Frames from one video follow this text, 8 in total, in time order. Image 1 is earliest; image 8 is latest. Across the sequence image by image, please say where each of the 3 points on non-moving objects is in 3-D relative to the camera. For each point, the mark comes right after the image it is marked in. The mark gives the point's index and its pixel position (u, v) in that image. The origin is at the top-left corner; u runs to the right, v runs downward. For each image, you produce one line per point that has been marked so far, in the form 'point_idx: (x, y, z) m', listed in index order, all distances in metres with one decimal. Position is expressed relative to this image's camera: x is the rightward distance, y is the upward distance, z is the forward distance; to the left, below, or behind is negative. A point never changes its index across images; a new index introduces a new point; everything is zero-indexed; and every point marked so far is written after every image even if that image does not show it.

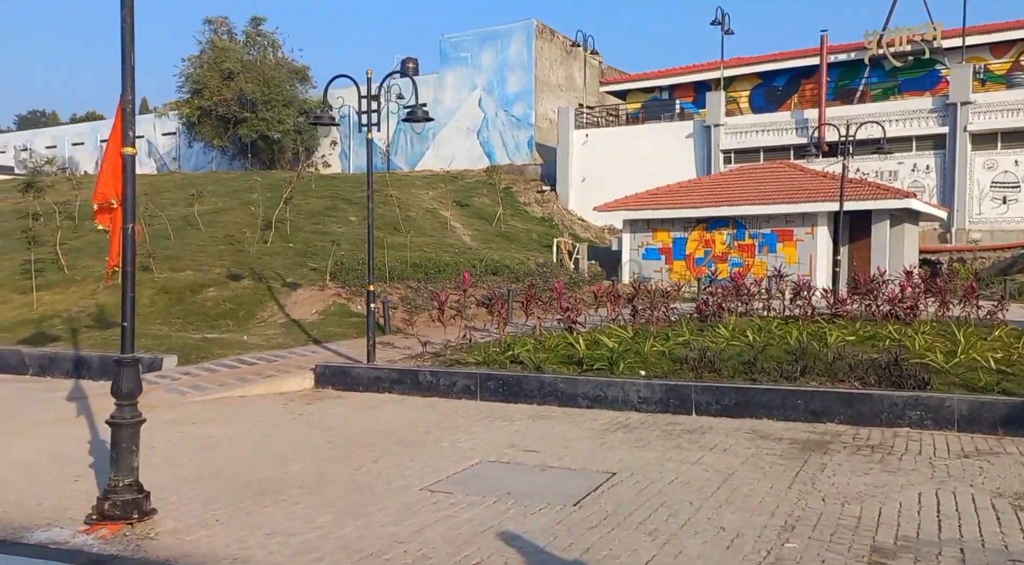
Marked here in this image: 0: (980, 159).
0: (+10.4, +2.7, +19.9) m
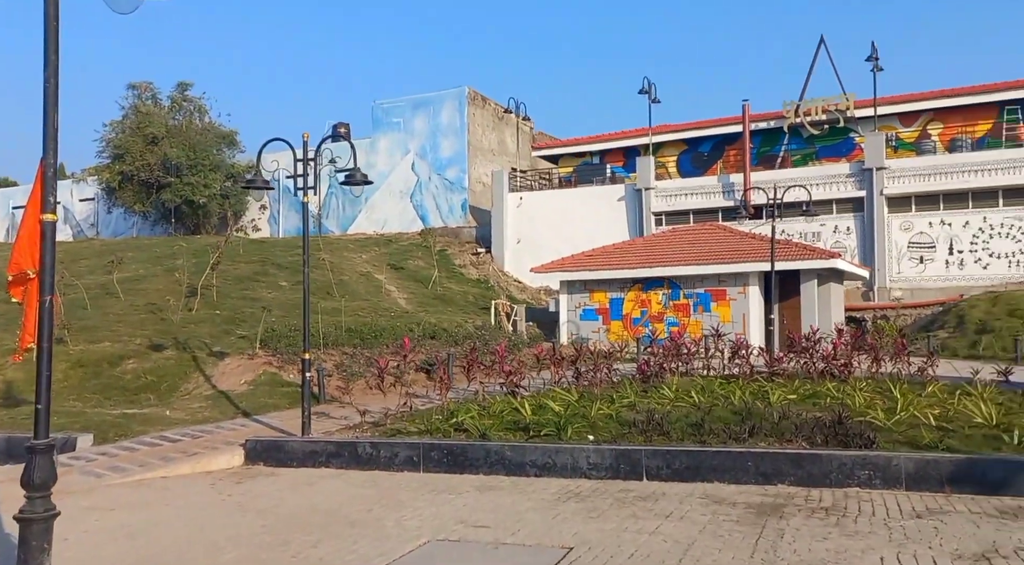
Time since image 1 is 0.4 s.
0: (+8.9, +1.4, +20.6) m
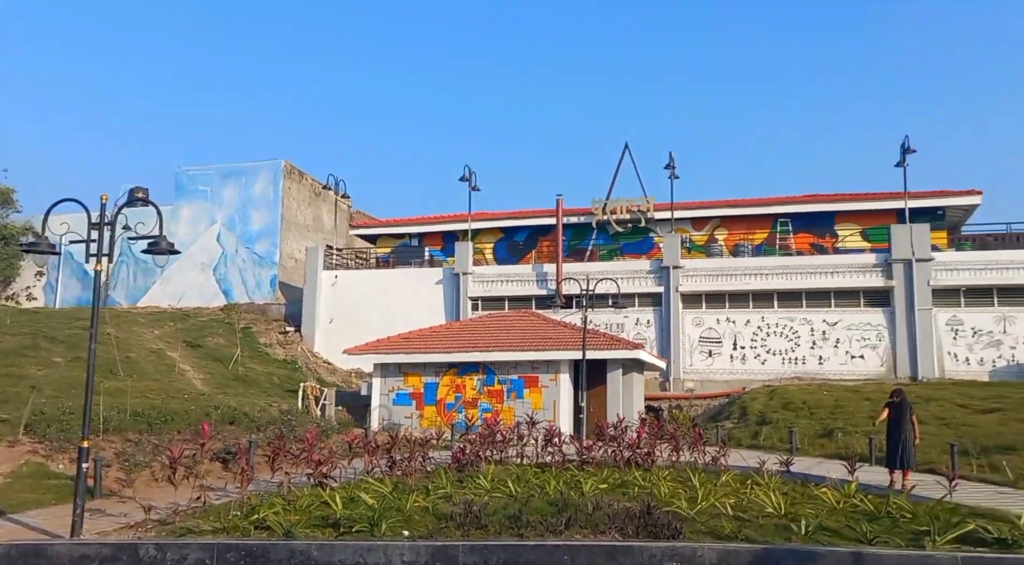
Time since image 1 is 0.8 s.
0: (+4.4, -0.8, +21.9) m
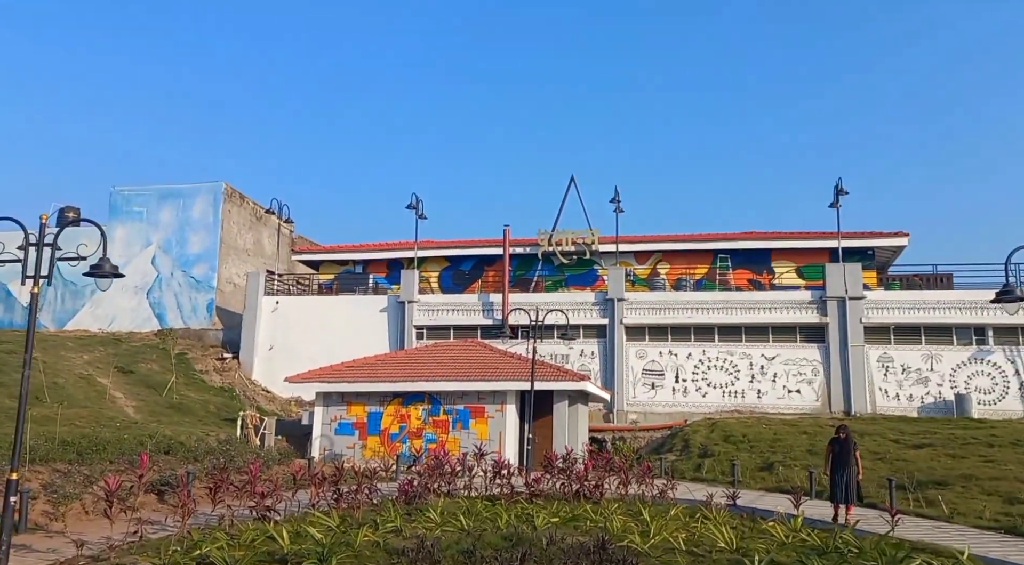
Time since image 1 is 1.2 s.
0: (+3.0, -1.6, +22.0) m
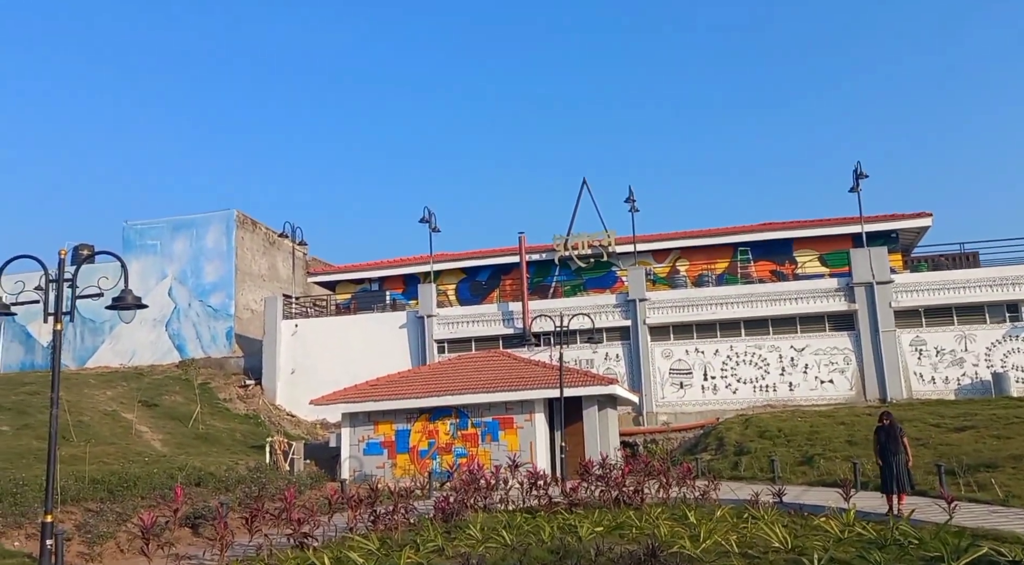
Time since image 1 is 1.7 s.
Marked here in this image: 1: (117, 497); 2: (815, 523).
0: (+3.6, -1.6, +21.7) m
1: (-5.2, -2.9, +11.8) m
2: (+3.1, -2.5, +9.2) m
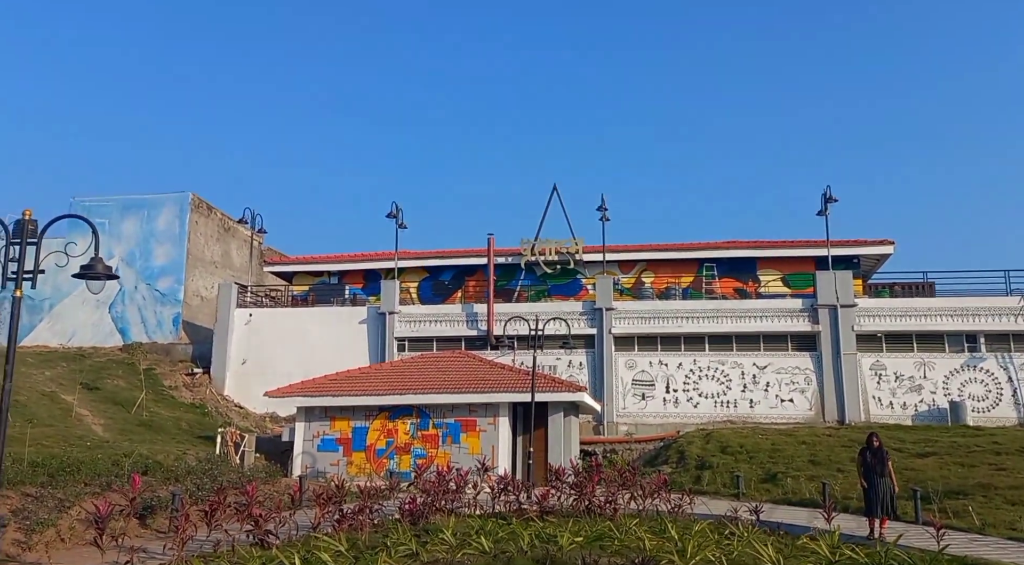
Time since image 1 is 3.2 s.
0: (+2.7, -1.8, +21.5) m
1: (-5.6, -2.5, +11.0) m
2: (+2.9, -2.6, +8.9) m
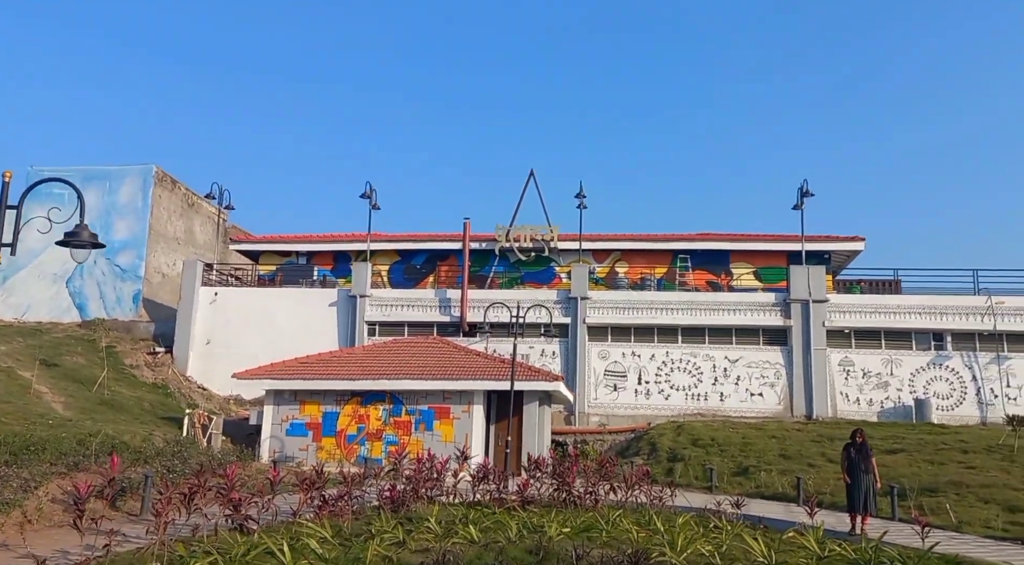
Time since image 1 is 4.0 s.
0: (+2.0, -1.6, +21.4) m
1: (-5.8, -2.1, +10.6) m
2: (+2.8, -2.5, +8.9) m
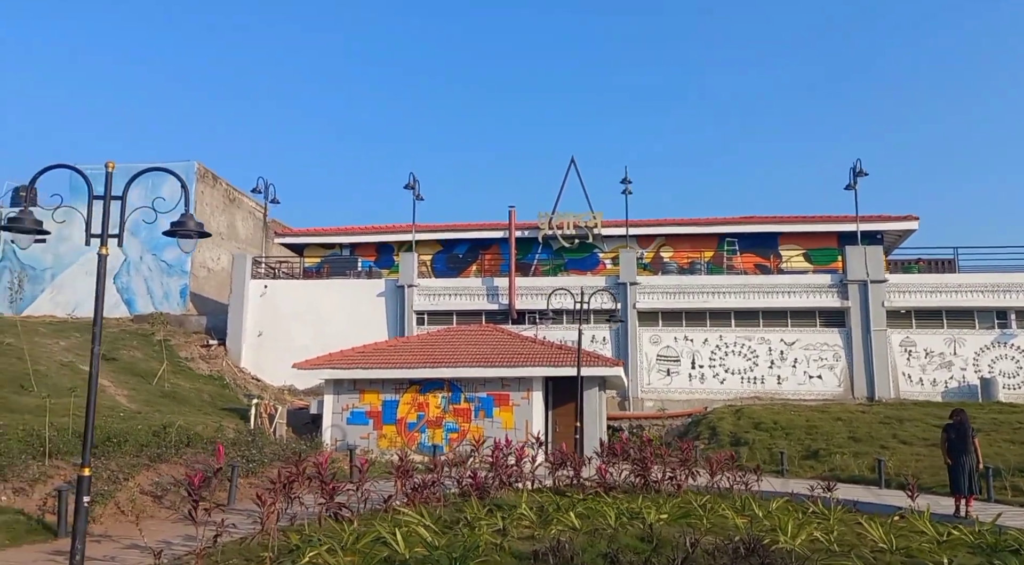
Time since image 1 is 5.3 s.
0: (+3.2, -1.2, +21.2) m
1: (-4.8, -2.0, +10.5) m
2: (+3.7, -2.3, +8.6) m
